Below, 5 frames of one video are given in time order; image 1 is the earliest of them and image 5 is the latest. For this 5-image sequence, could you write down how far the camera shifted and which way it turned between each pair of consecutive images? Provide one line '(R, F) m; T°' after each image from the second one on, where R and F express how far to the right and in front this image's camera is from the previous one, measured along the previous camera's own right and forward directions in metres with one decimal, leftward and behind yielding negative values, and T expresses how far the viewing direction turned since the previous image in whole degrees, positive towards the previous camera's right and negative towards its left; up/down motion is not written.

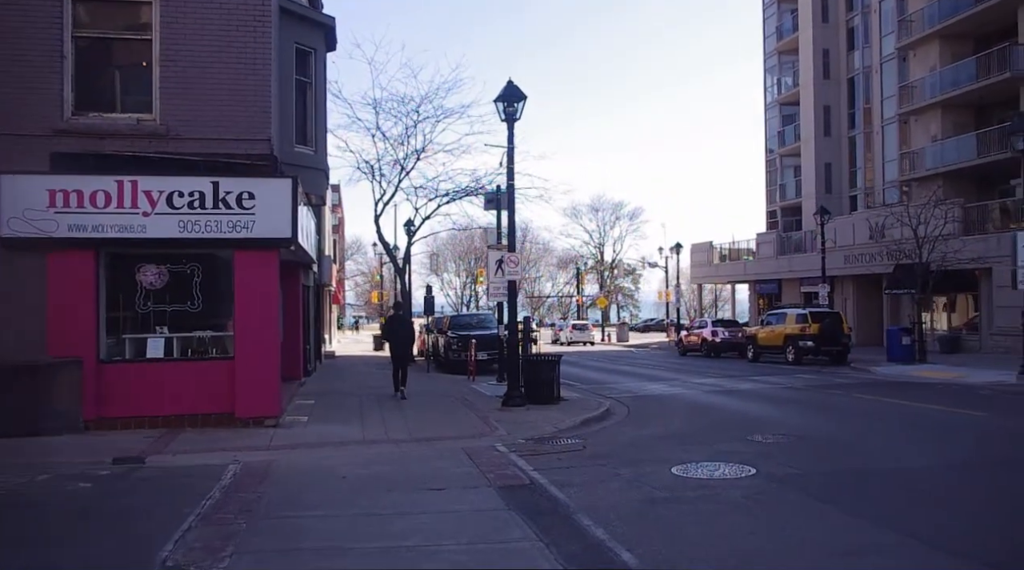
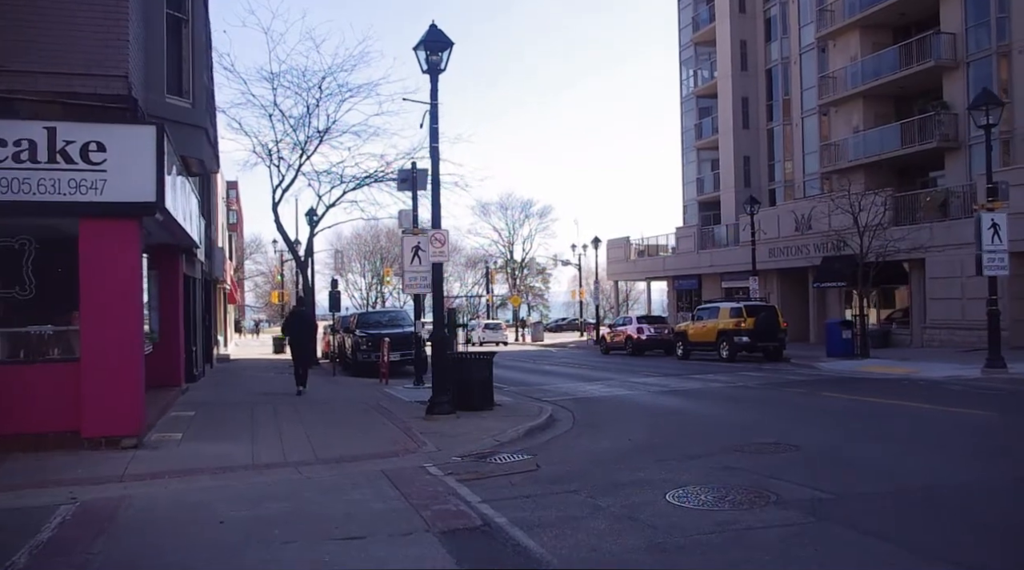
(-0.3, +2.4) m; +7°
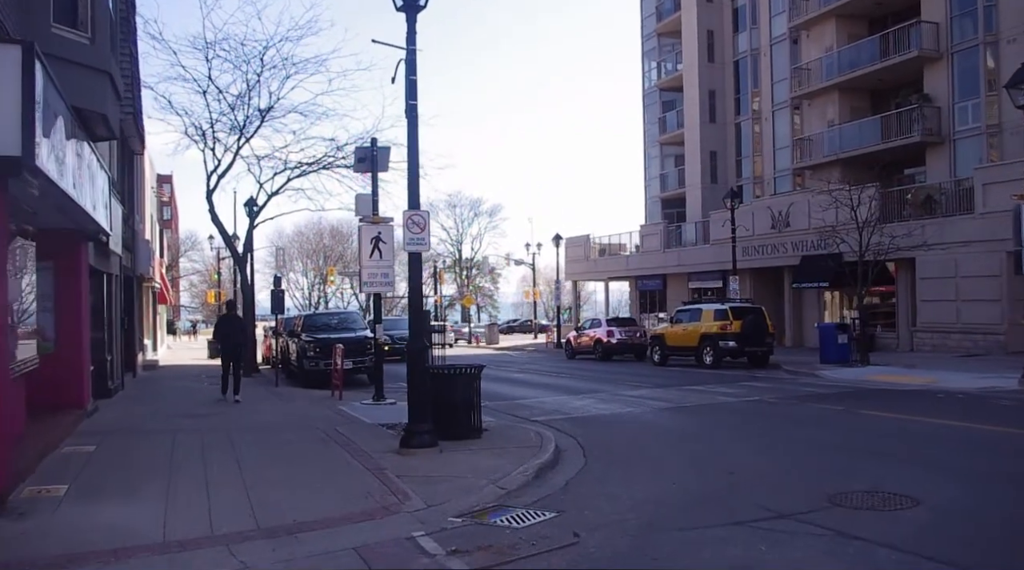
(-0.7, +2.6) m; +4°
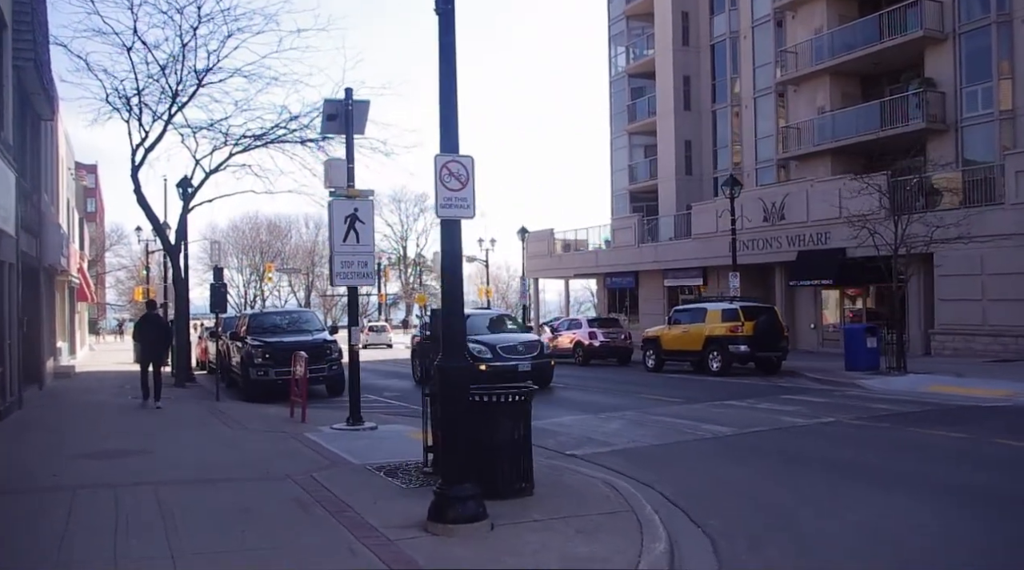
(-1.2, +3.3) m; +4°
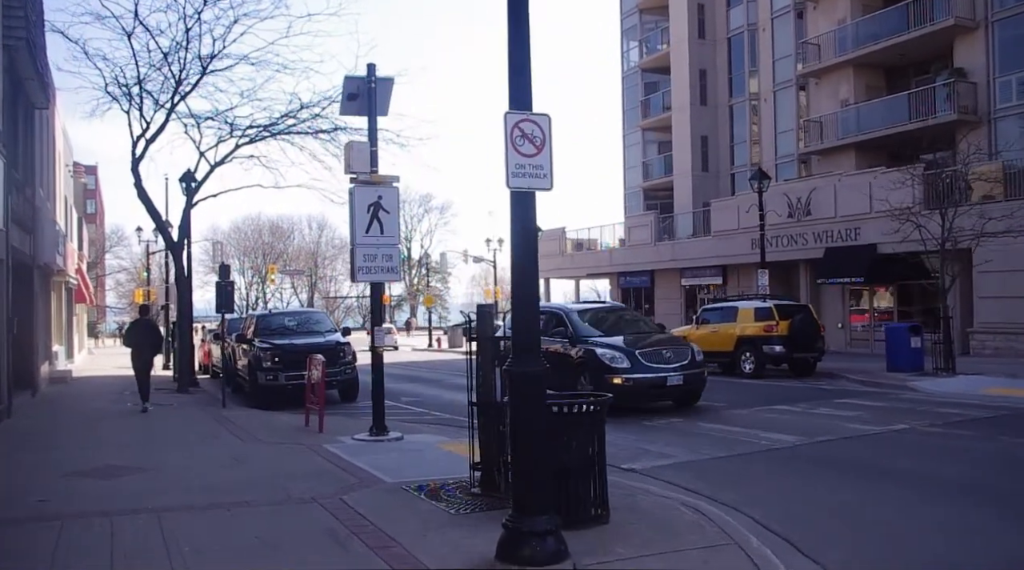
(-0.5, +1.1) m; 0°
